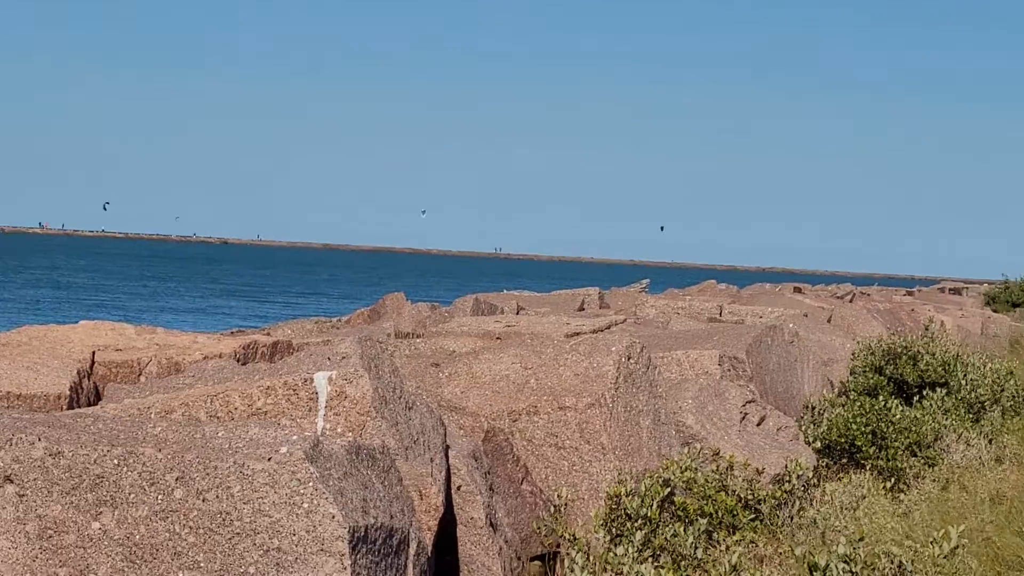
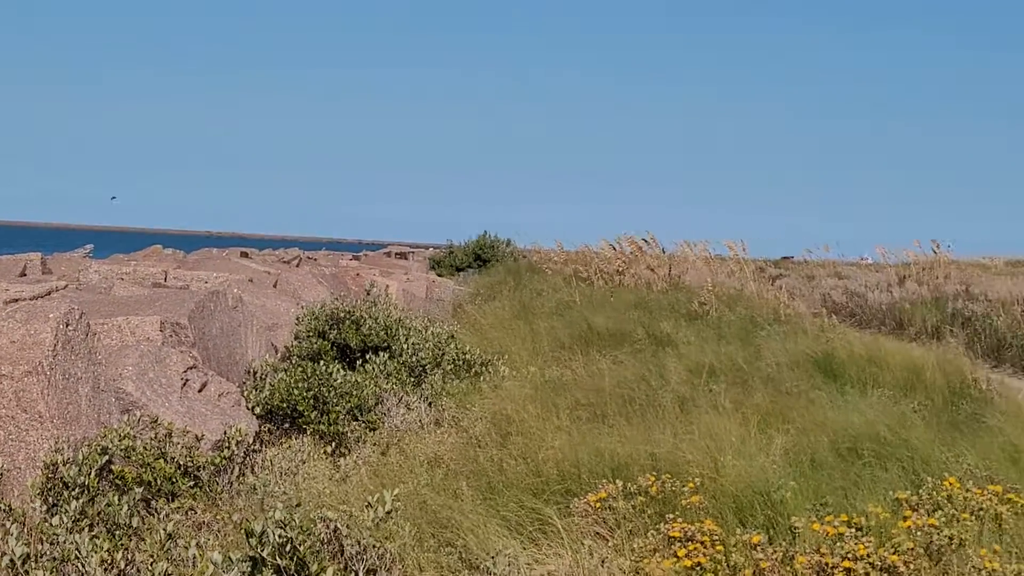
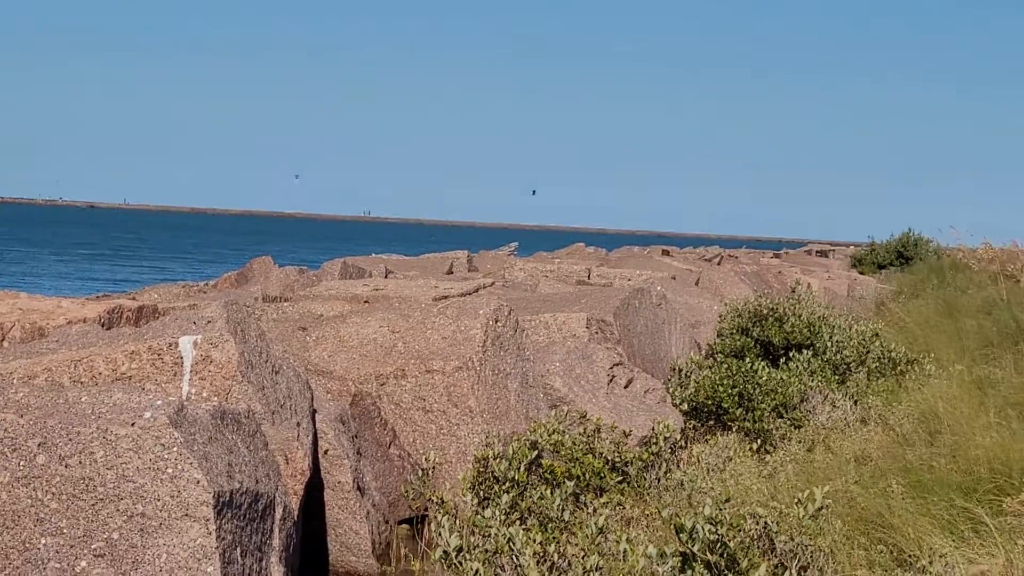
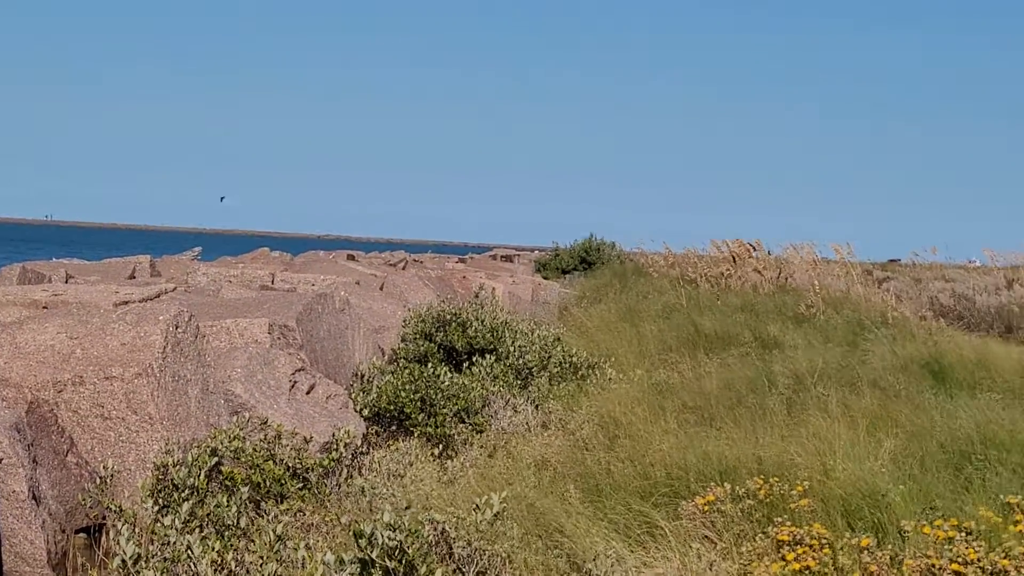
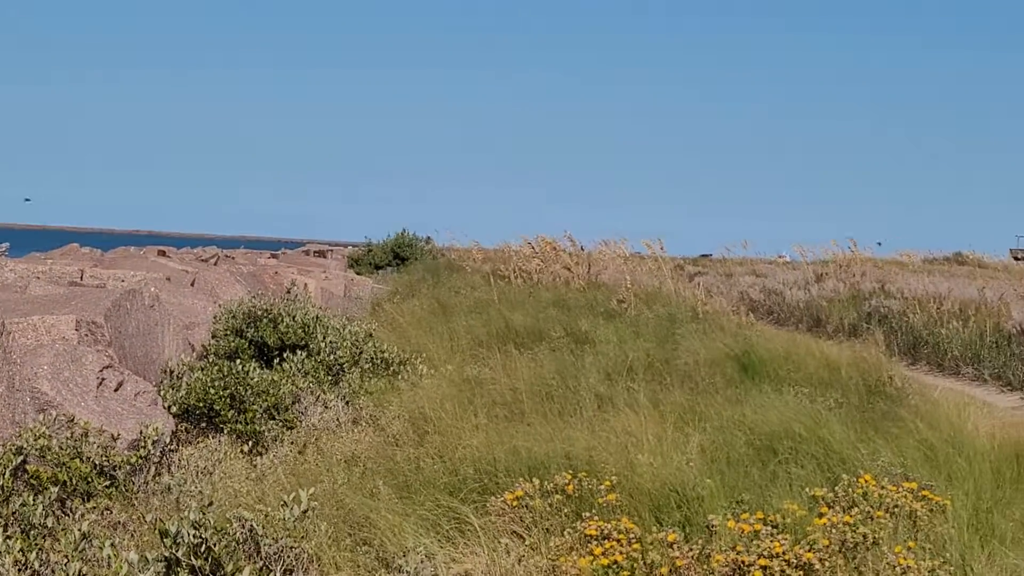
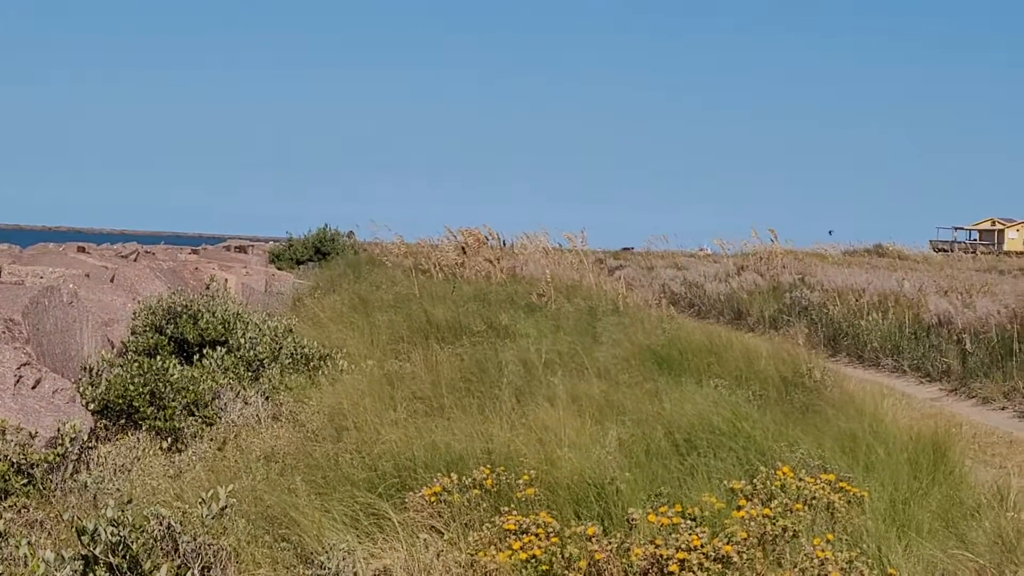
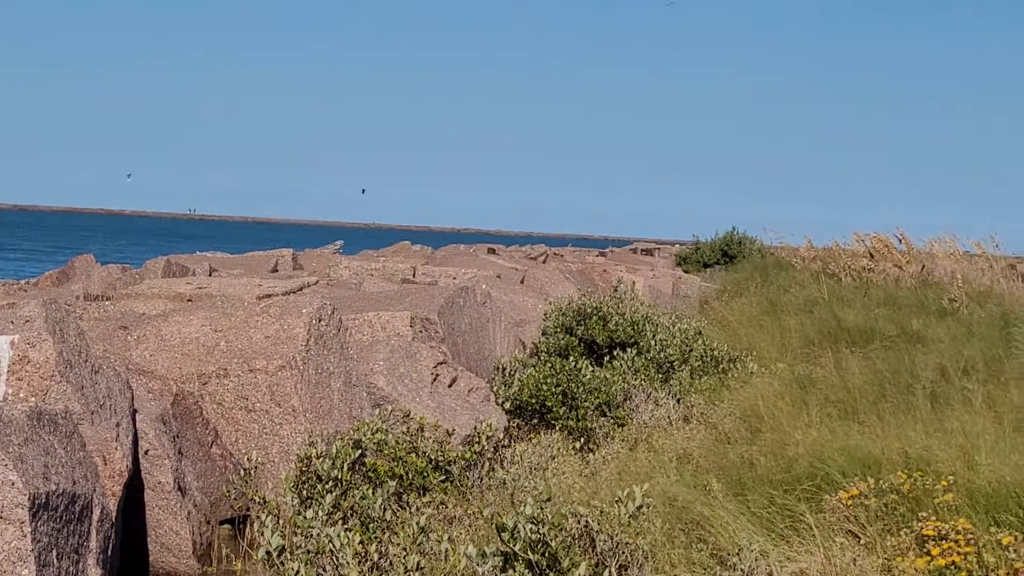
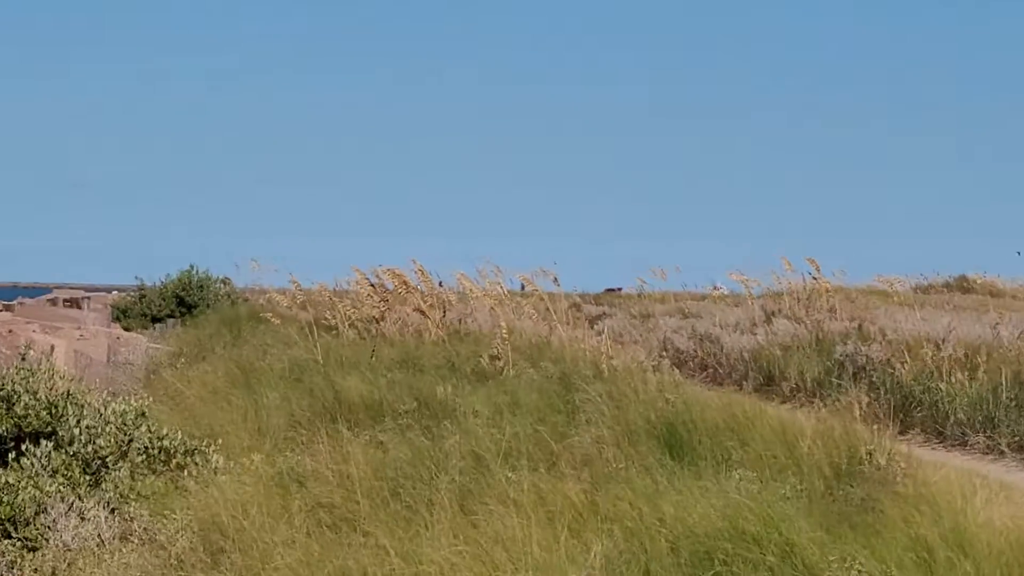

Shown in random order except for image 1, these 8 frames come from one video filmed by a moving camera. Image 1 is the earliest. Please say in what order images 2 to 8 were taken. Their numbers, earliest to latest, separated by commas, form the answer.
3, 7, 4, 2, 5, 6, 8
